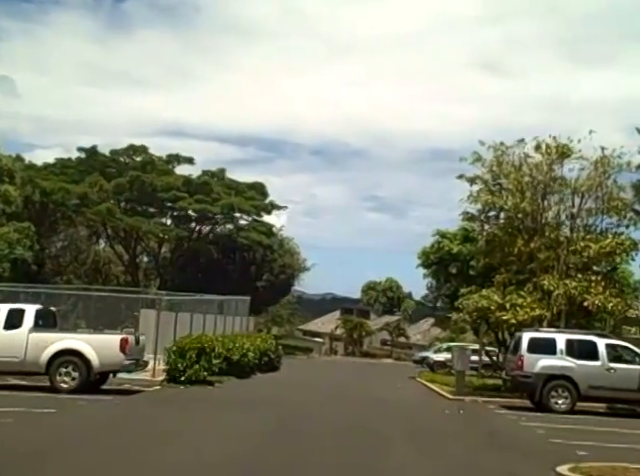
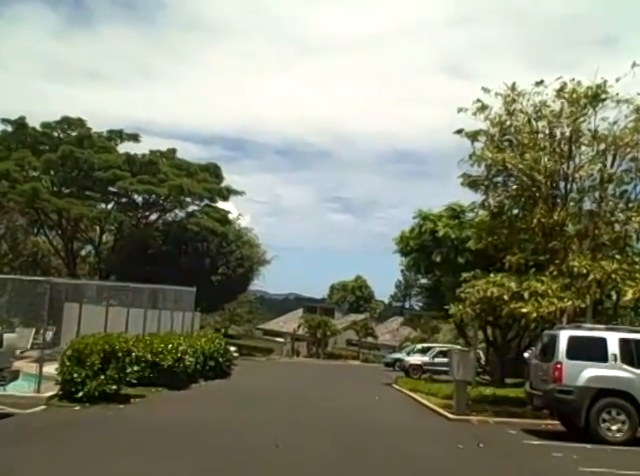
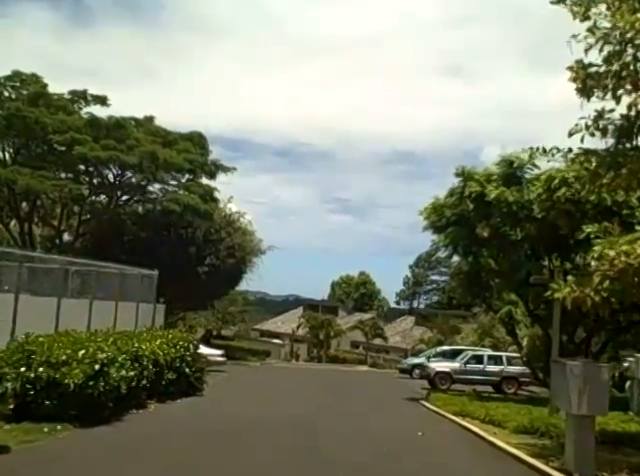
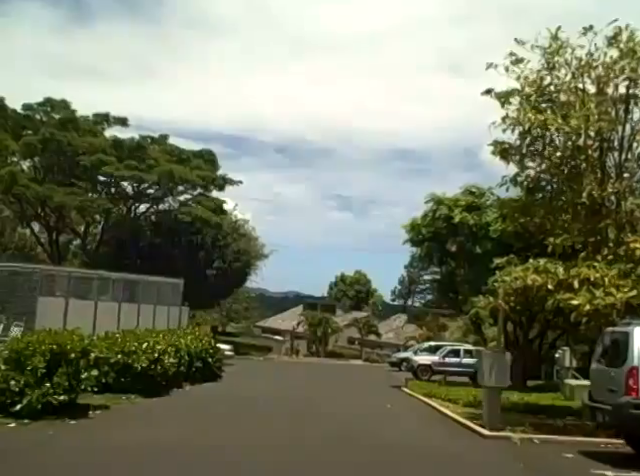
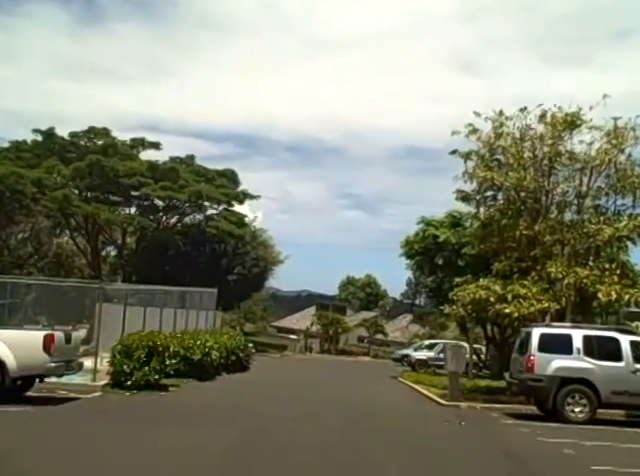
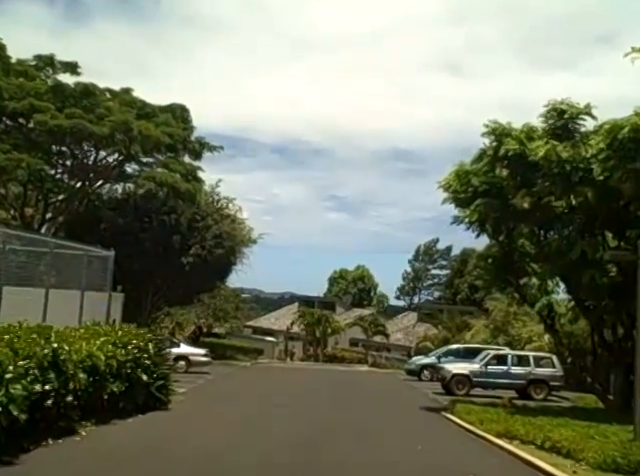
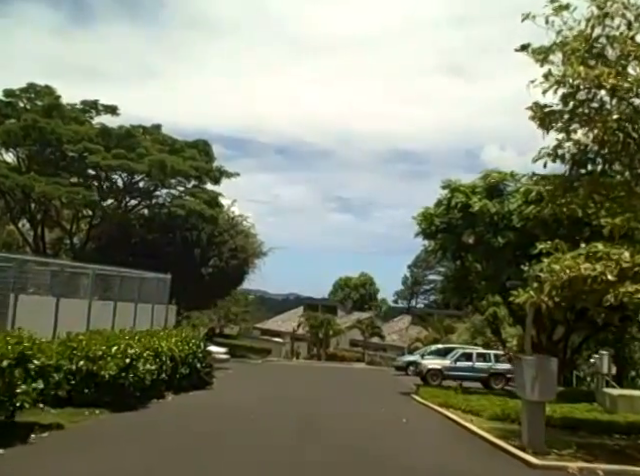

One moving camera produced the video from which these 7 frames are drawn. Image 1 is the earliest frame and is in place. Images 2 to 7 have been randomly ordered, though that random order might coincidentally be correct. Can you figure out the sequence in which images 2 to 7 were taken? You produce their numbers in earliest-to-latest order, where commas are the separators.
5, 2, 4, 7, 3, 6
